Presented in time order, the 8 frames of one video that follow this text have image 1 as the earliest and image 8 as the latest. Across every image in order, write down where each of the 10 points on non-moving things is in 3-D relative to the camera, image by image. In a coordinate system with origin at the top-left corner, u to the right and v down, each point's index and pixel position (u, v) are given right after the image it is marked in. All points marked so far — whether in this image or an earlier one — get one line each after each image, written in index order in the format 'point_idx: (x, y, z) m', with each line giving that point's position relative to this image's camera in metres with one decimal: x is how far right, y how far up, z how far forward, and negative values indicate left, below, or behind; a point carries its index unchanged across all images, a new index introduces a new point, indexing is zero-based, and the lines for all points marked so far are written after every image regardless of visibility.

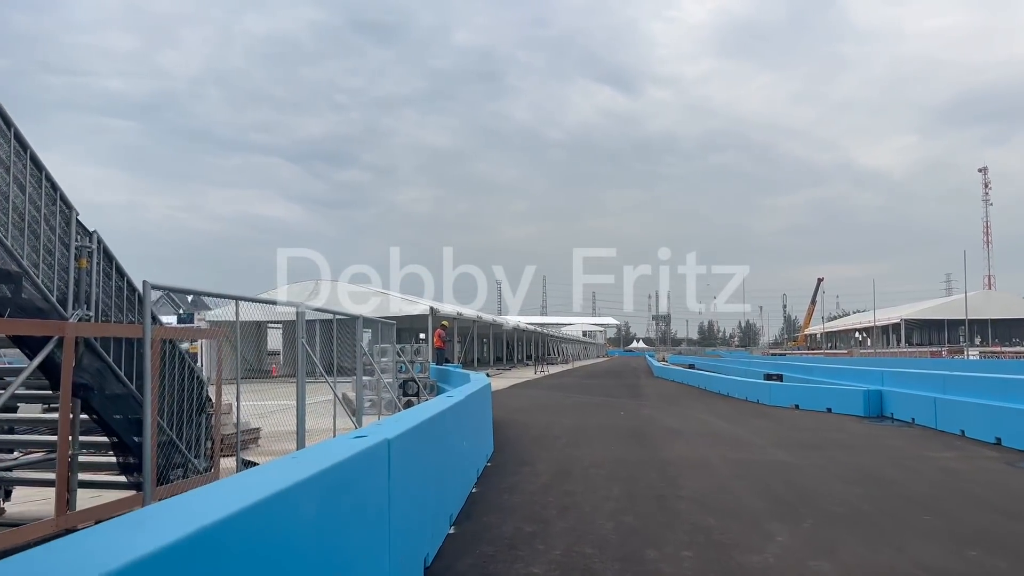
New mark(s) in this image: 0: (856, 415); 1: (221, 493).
0: (+8.7, -3.2, +18.1) m
1: (-1.2, -0.9, +3.0) m
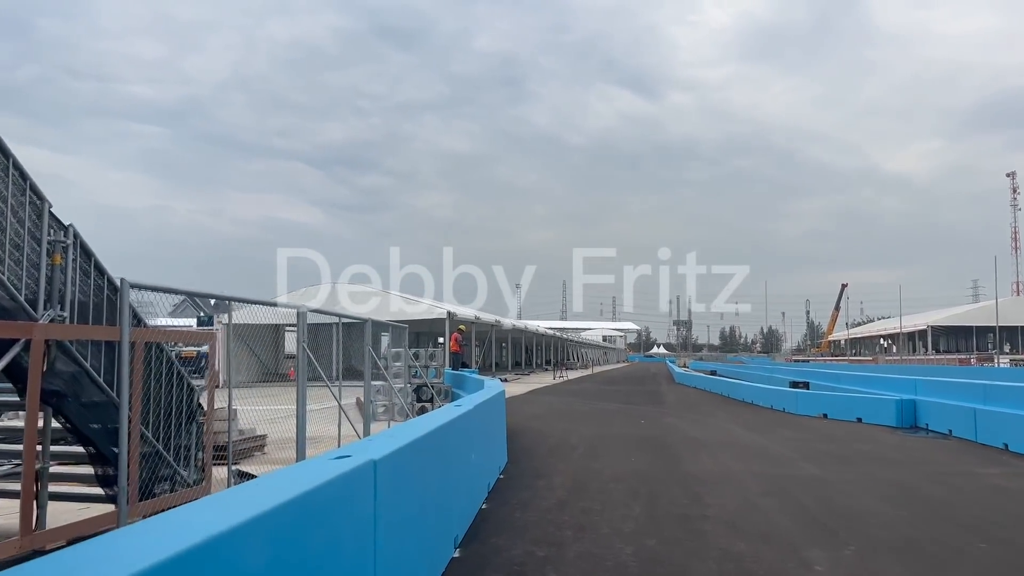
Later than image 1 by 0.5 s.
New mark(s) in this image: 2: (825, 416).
0: (+9.1, -3.3, +17.3) m
1: (-1.2, -0.8, +2.5) m
2: (+8.6, -3.5, +19.6) m
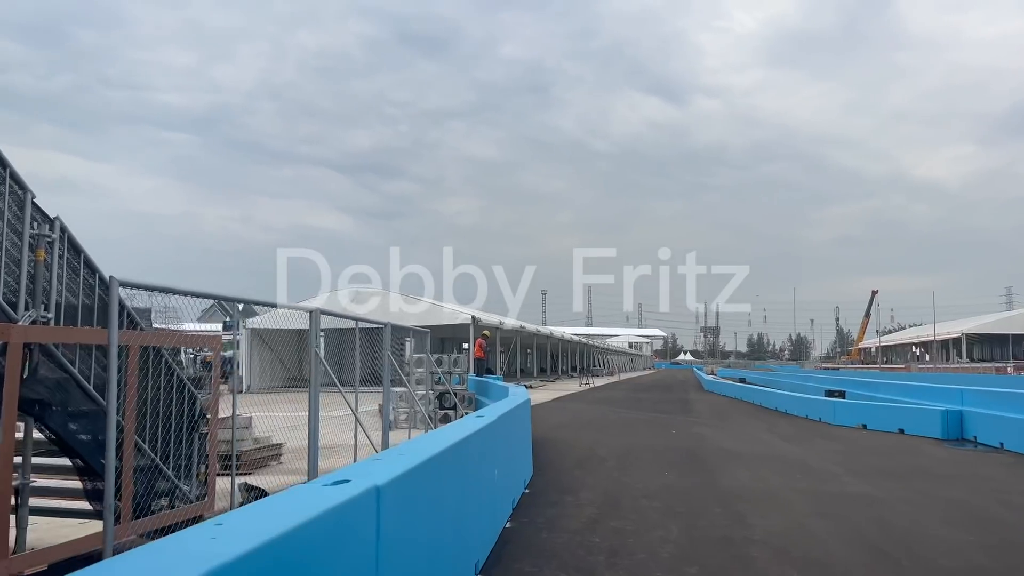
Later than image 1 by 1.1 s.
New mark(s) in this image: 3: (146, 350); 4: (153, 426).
0: (+9.7, -3.4, +16.4) m
1: (-1.1, -0.8, +2.0) m
2: (+9.2, -3.6, +18.7) m
3: (-2.8, -0.5, +5.5) m
4: (-2.8, -1.1, +5.6) m
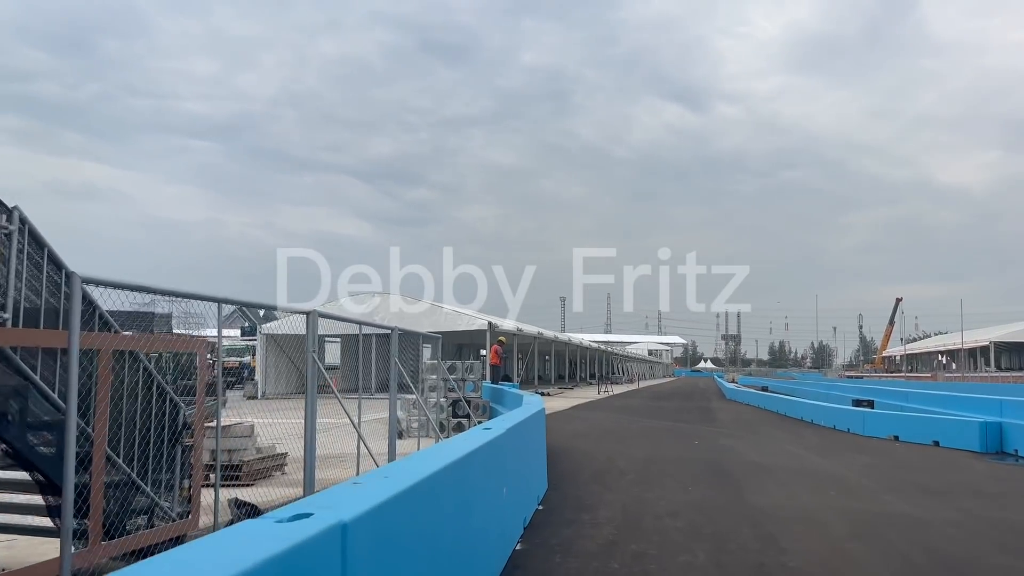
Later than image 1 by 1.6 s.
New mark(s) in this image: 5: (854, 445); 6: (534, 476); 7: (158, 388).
0: (+10.0, -3.5, +15.6) m
1: (-1.2, -0.8, +1.5) m
2: (+9.6, -3.8, +17.9) m
3: (-2.7, -0.5, +5.0) m
4: (-2.7, -1.1, +5.1) m
5: (+7.4, -3.4, +15.4) m
6: (+0.3, -2.2, +8.6) m
7: (-2.7, -0.8, +5.5) m
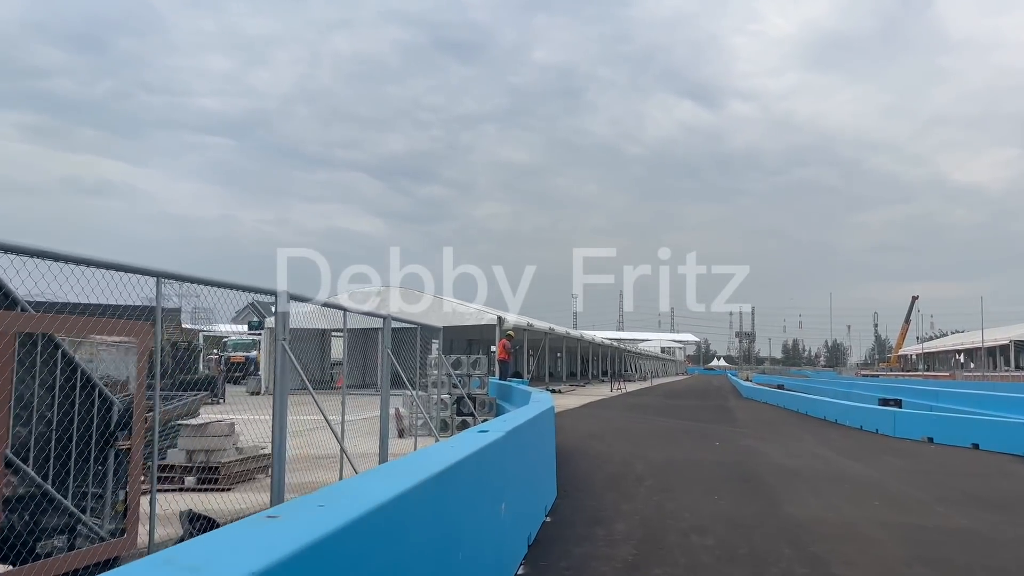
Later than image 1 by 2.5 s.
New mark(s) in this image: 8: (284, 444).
0: (+10.2, -3.4, +14.5) m
1: (-1.2, -0.6, +0.5) m
2: (+9.8, -3.6, +16.8) m
3: (-2.8, -0.3, +4.1) m
4: (-2.8, -0.9, +4.2) m
5: (+7.5, -3.2, +14.3) m
6: (+0.3, -2.1, +7.6) m
7: (-2.7, -0.6, +4.5) m
8: (-1.8, -1.3, +5.7) m
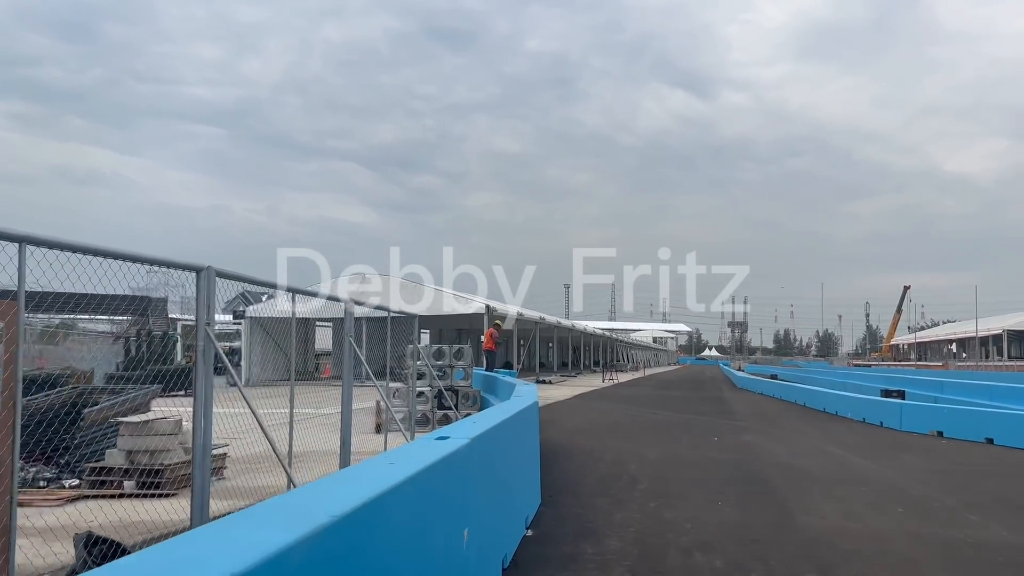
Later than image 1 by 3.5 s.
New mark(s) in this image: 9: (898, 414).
0: (+9.9, -3.1, +13.6) m
1: (-1.4, -0.5, -0.5) m
2: (+9.5, -3.2, +15.9) m
3: (-2.9, -0.1, +3.0) m
4: (-2.9, -0.7, +3.1) m
5: (+7.3, -2.9, +13.4) m
6: (+0.1, -1.9, +6.6) m
7: (-2.9, -0.4, +3.5) m
8: (-2.0, -1.1, +4.7) m
9: (+9.2, -3.0, +17.0) m
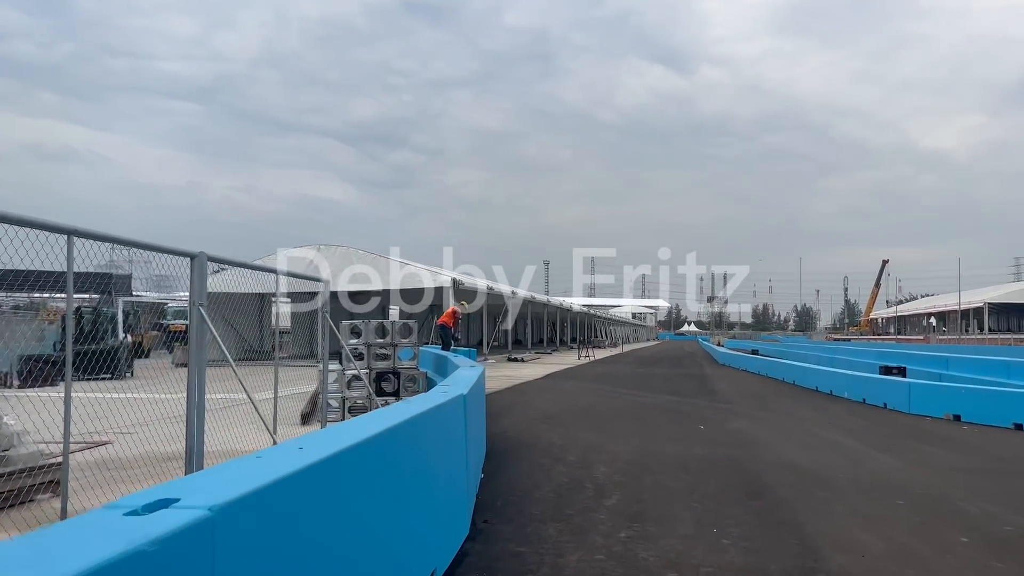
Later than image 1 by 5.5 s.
0: (+9.1, -2.4, +11.7) m
1: (-1.8, -0.4, -2.8) m
2: (+8.6, -2.5, +14.0) m
3: (-3.5, +0.1, +0.7) m
4: (-3.5, -0.5, +0.9) m
5: (+6.5, -2.3, +11.5) m
6: (-0.5, -1.5, +4.4) m
7: (-3.4, -0.2, +1.2) m
8: (-2.6, -0.8, +2.4) m
9: (+8.3, -2.3, +15.1) m
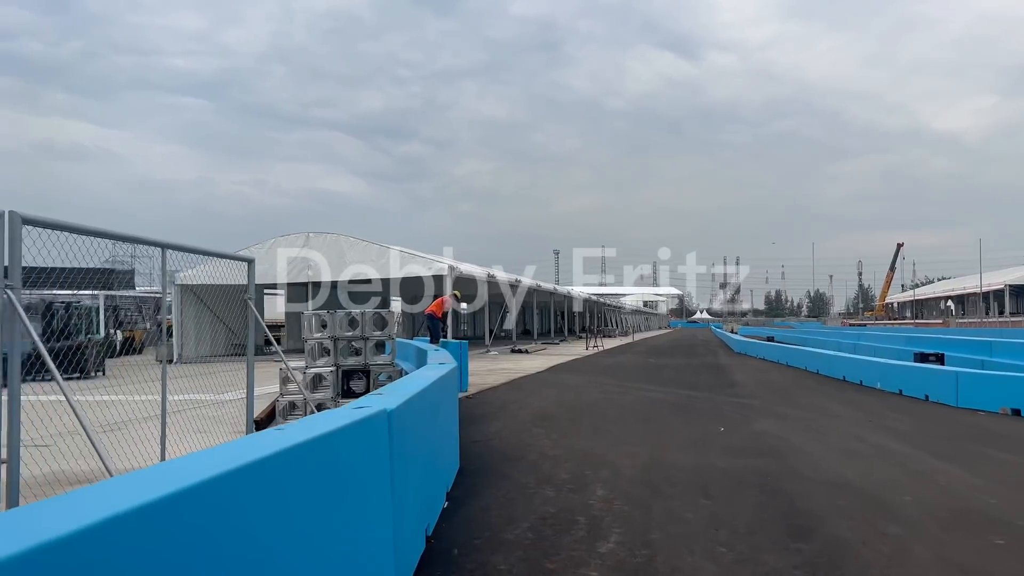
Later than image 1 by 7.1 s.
0: (+8.9, -2.0, +9.9) m
1: (-2.2, -0.3, -4.4) m
2: (+8.5, -2.1, +12.2) m
3: (-3.8, +0.2, -0.9) m
4: (-3.8, -0.4, -0.8) m
5: (+6.3, -1.9, +9.7) m
6: (-0.8, -1.3, +2.7) m
7: (-3.8, -0.1, -0.5) m
8: (-2.9, -0.7, +0.8) m
9: (+8.2, -1.8, +13.3) m
